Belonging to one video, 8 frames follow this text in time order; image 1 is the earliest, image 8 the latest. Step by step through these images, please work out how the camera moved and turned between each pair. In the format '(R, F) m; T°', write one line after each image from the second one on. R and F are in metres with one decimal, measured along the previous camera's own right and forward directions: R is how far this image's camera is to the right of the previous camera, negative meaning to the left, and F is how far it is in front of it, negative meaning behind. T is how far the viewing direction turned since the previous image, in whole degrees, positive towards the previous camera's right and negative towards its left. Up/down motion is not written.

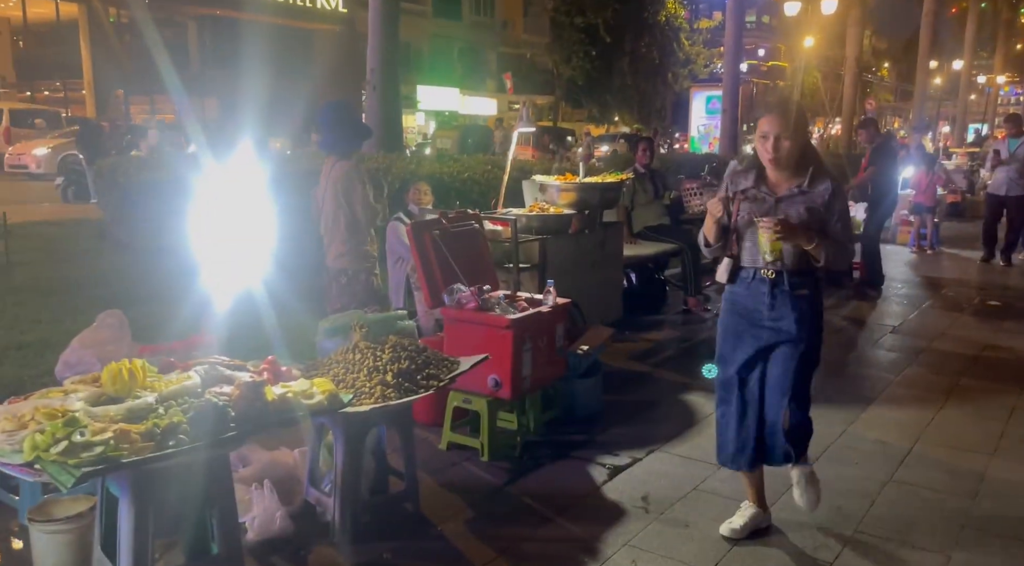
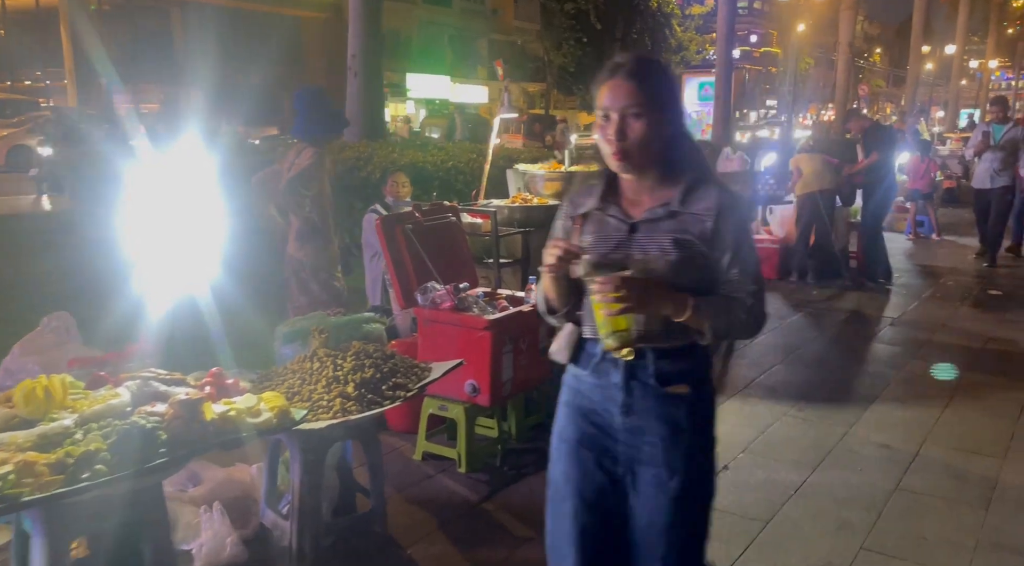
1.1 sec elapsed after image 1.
(+0.1, +0.3) m; 0°
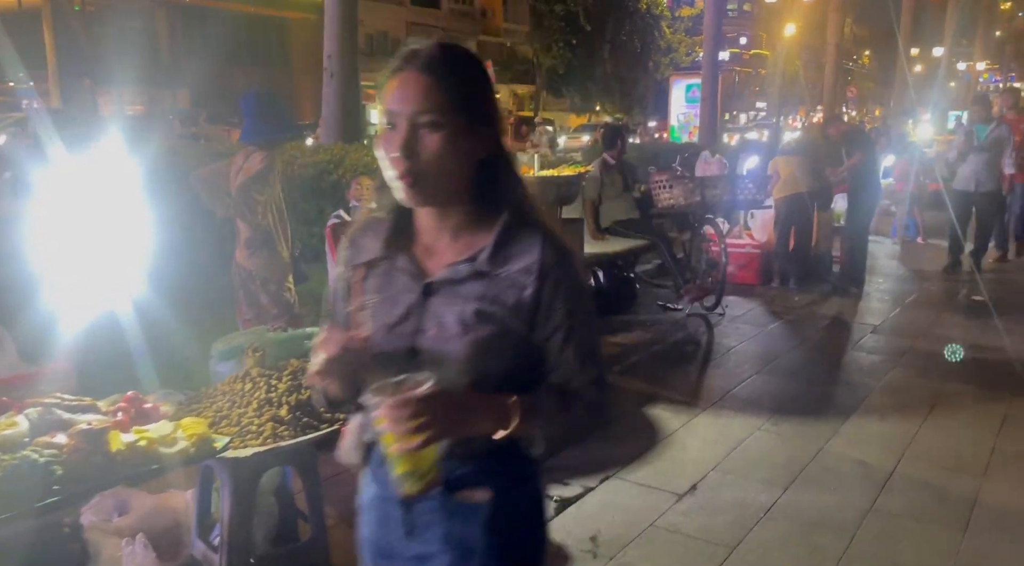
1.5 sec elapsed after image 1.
(+0.2, +0.2) m; +1°
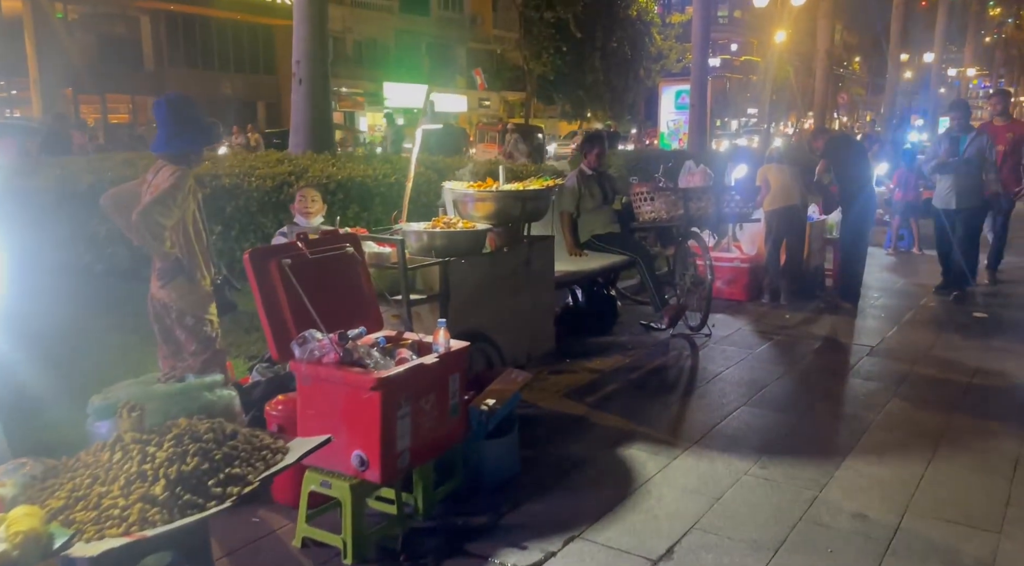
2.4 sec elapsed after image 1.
(+0.2, +0.5) m; 0°
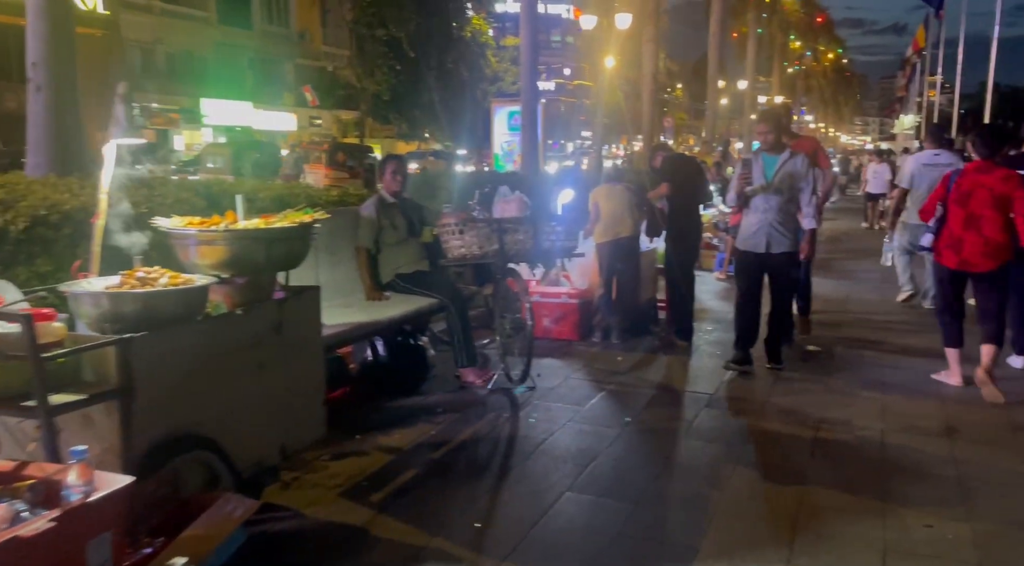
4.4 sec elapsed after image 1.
(+0.5, +1.2) m; +11°
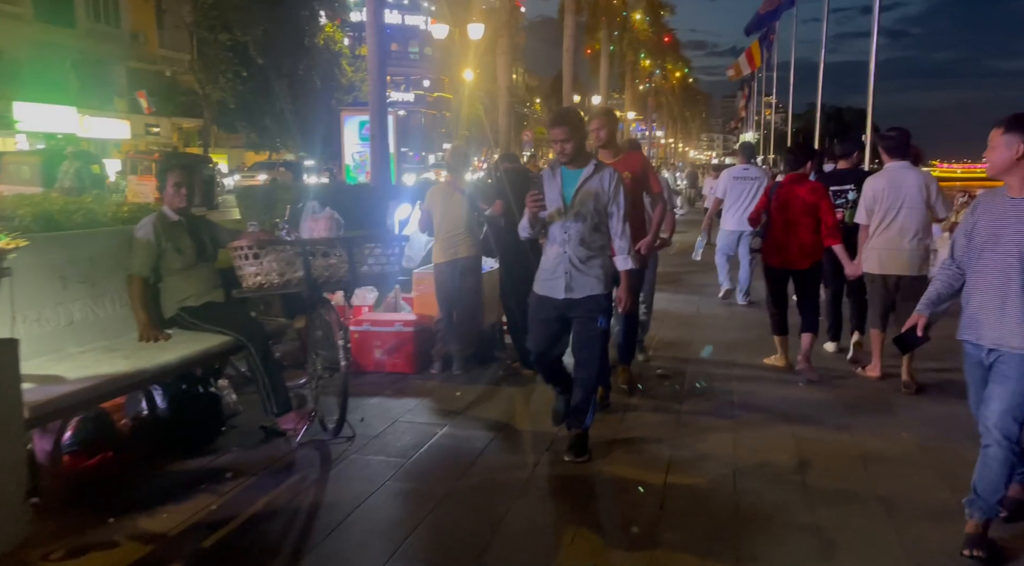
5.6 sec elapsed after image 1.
(+0.4, +0.8) m; +10°
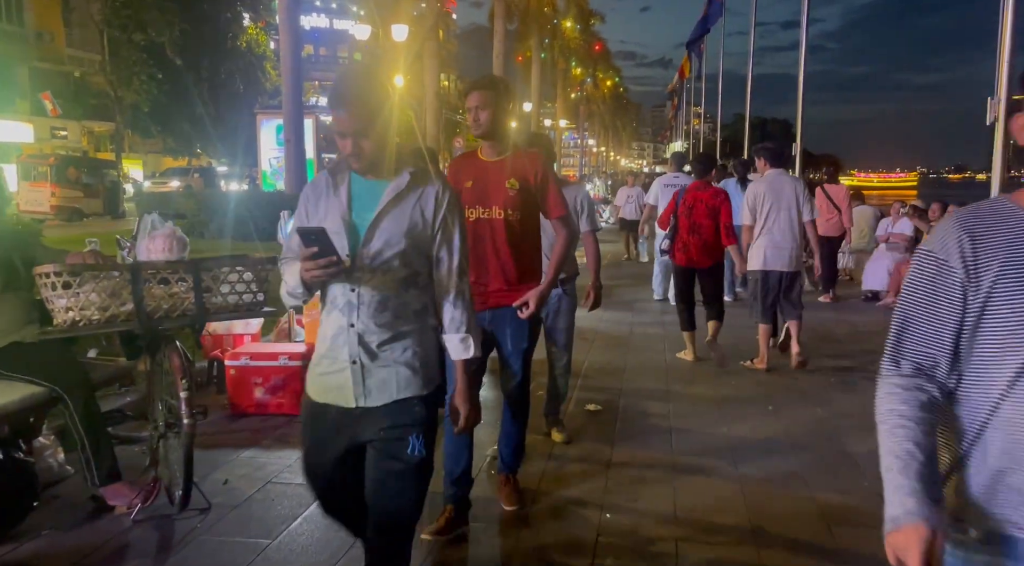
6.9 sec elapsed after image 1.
(+0.2, +0.9) m; +5°
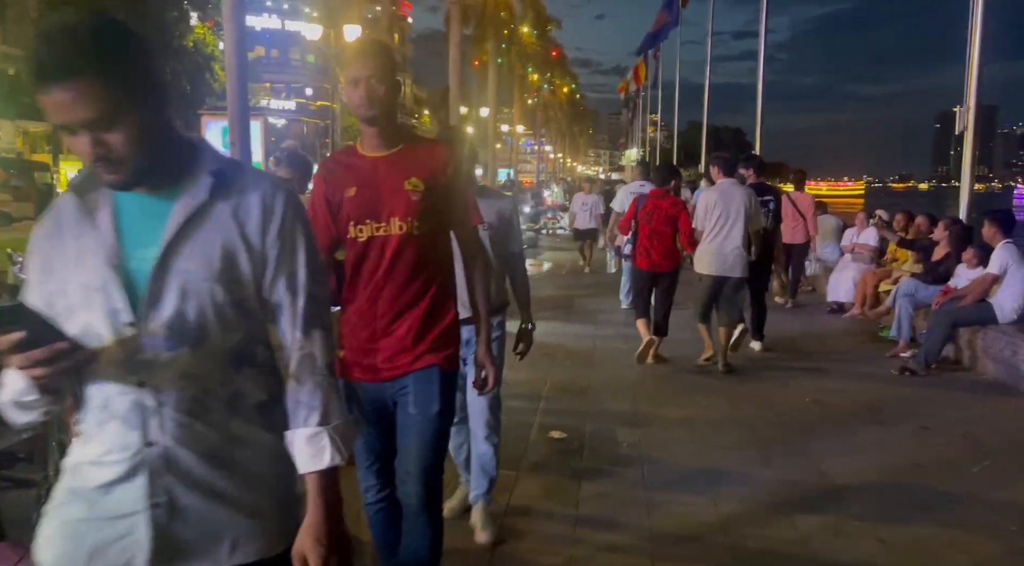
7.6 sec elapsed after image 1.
(0.0, +0.5) m; +3°
